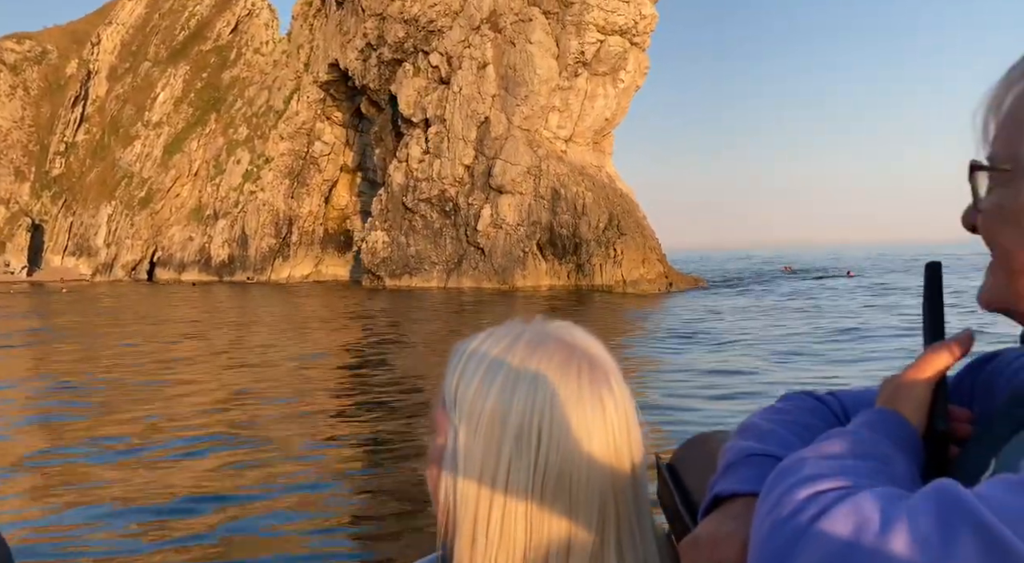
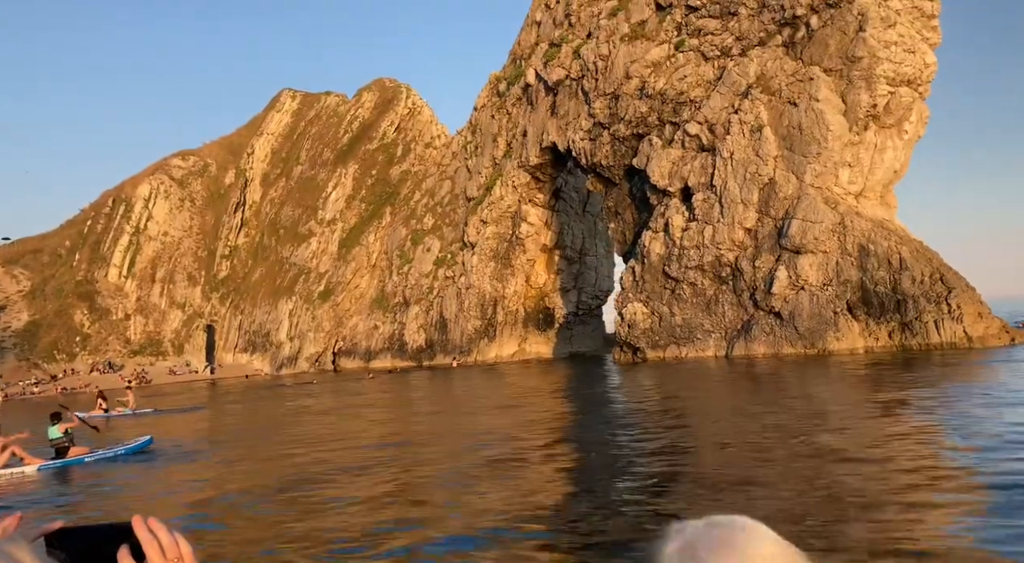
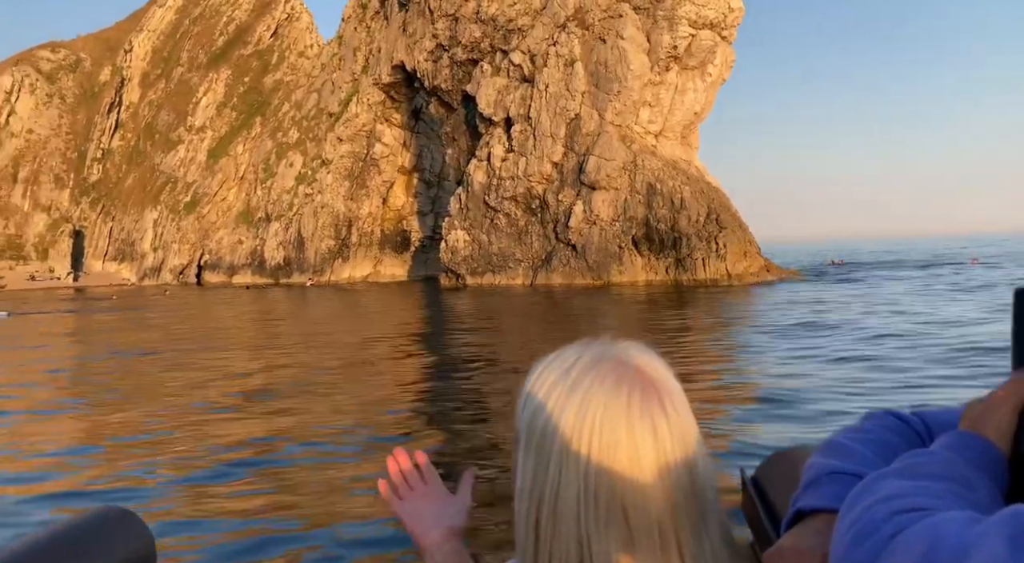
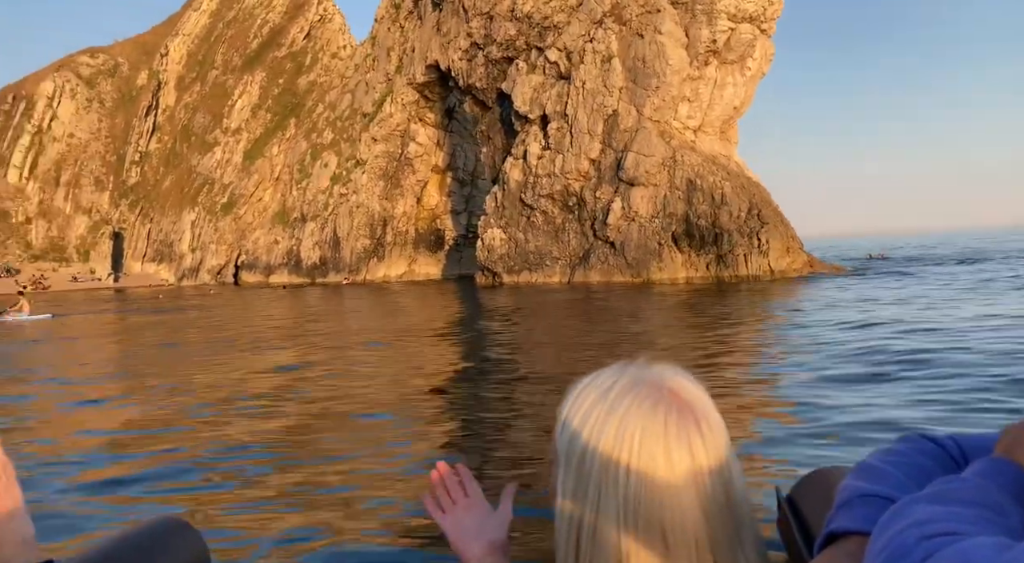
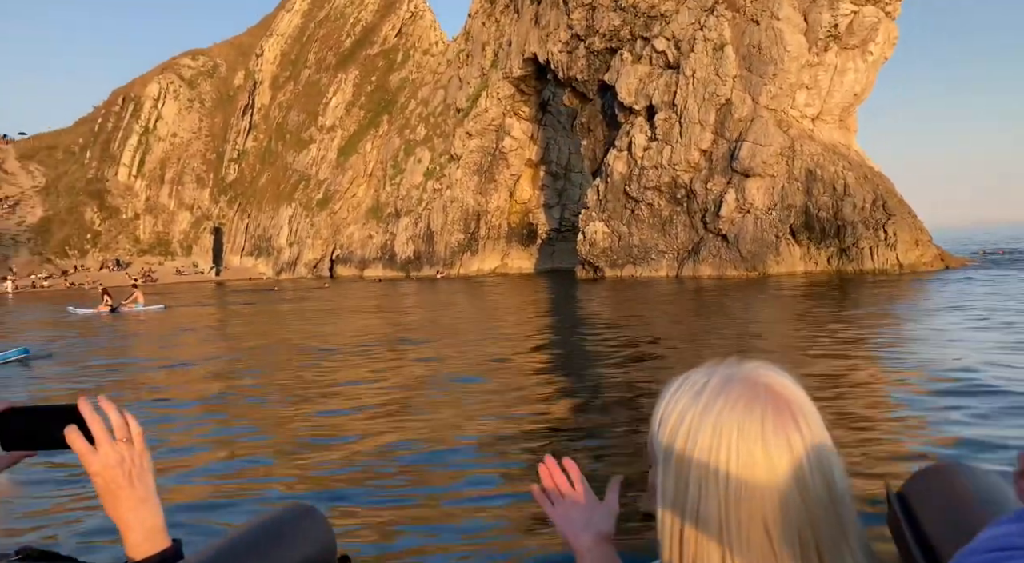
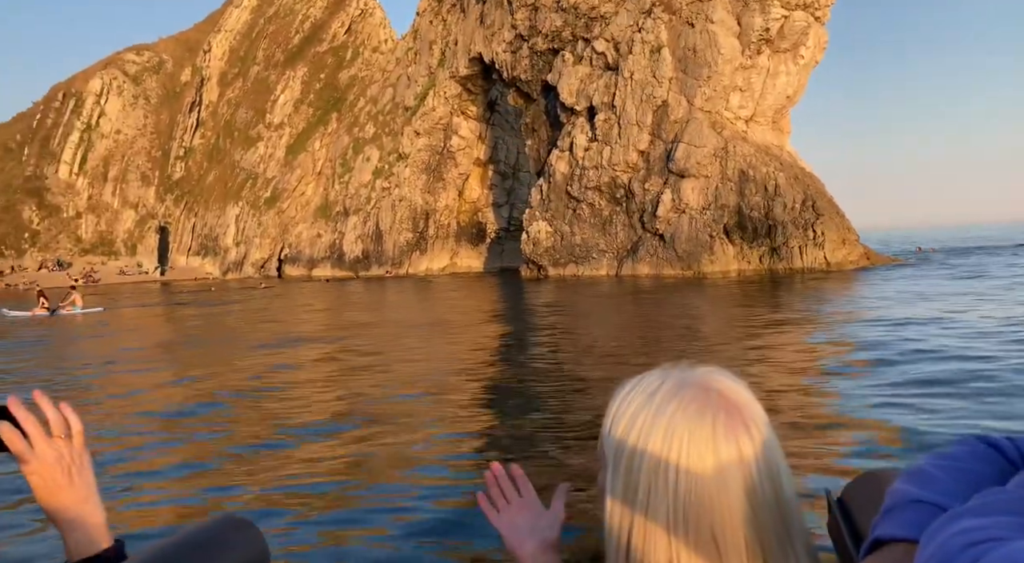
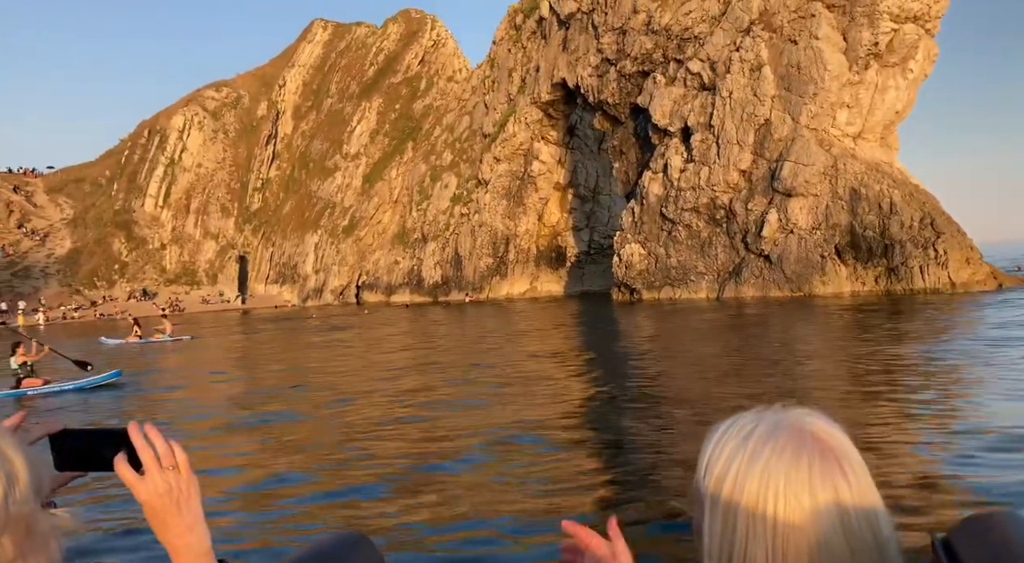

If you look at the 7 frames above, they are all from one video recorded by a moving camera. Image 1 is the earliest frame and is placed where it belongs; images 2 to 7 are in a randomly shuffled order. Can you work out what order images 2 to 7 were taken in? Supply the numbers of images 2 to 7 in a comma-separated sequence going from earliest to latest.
3, 4, 6, 5, 7, 2
